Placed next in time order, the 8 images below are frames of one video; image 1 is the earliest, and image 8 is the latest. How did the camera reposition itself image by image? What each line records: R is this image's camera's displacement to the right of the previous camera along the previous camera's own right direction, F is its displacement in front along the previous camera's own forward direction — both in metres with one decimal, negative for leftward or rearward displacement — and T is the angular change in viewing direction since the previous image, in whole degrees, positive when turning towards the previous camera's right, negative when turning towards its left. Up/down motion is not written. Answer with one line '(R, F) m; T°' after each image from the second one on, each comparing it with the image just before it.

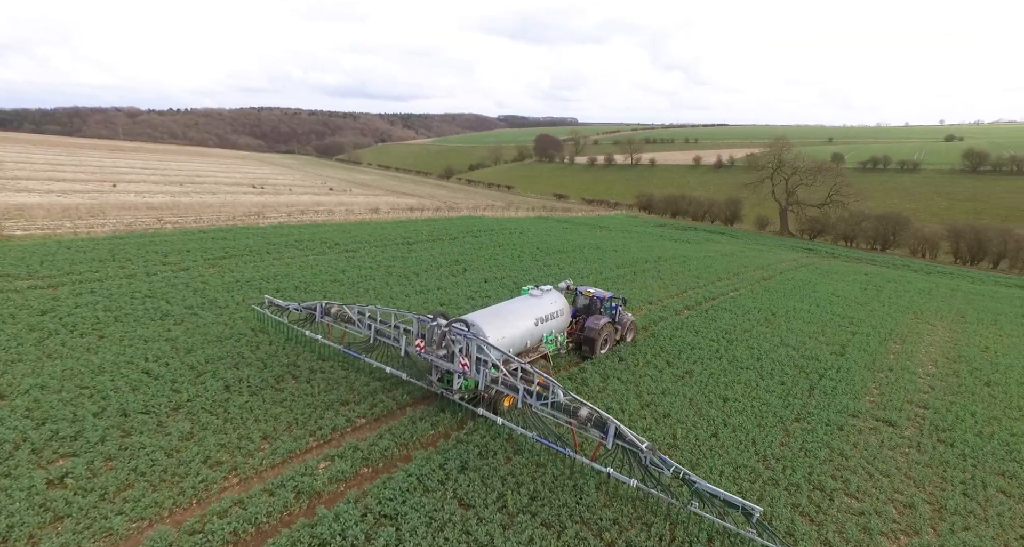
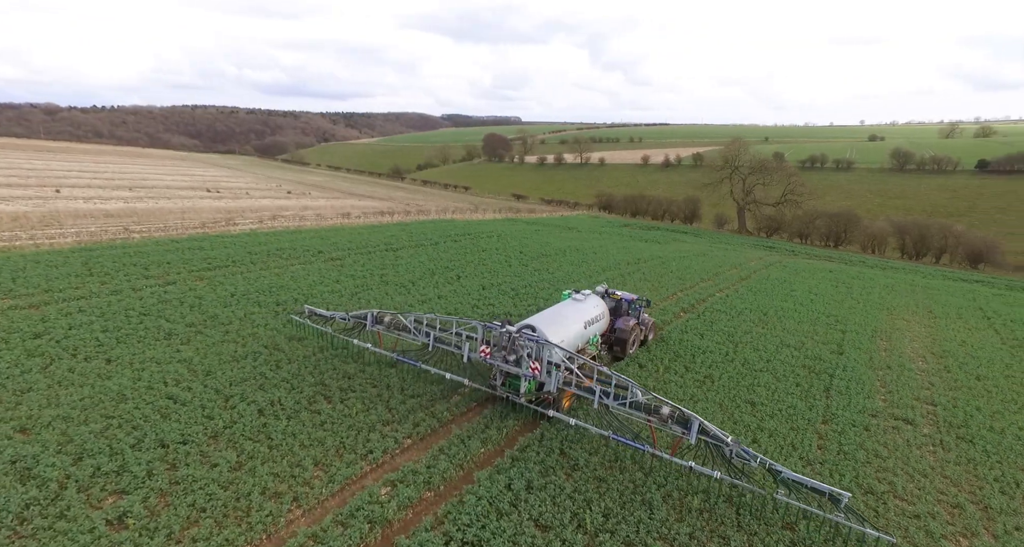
(-1.9, +0.2) m; +5°
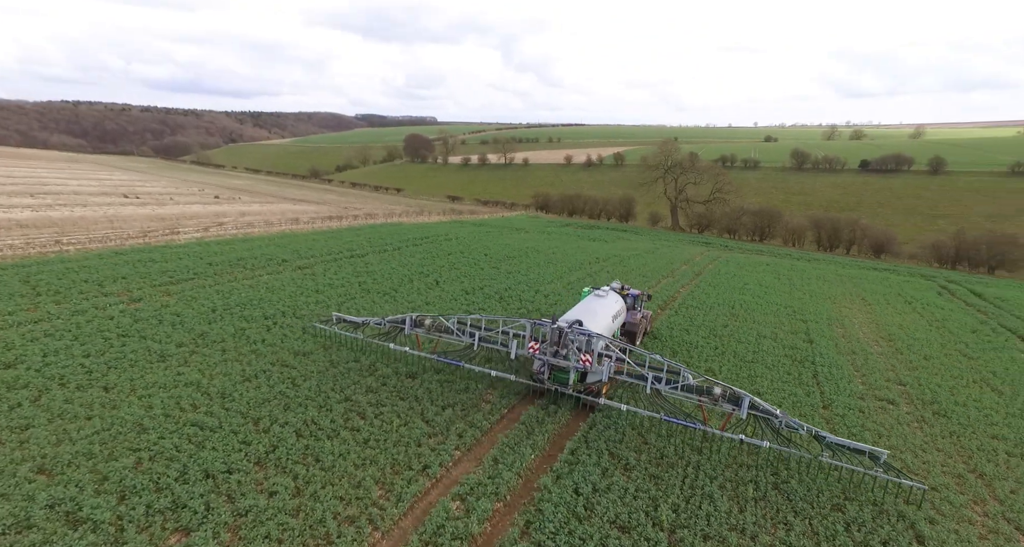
(-2.4, +0.1) m; +7°
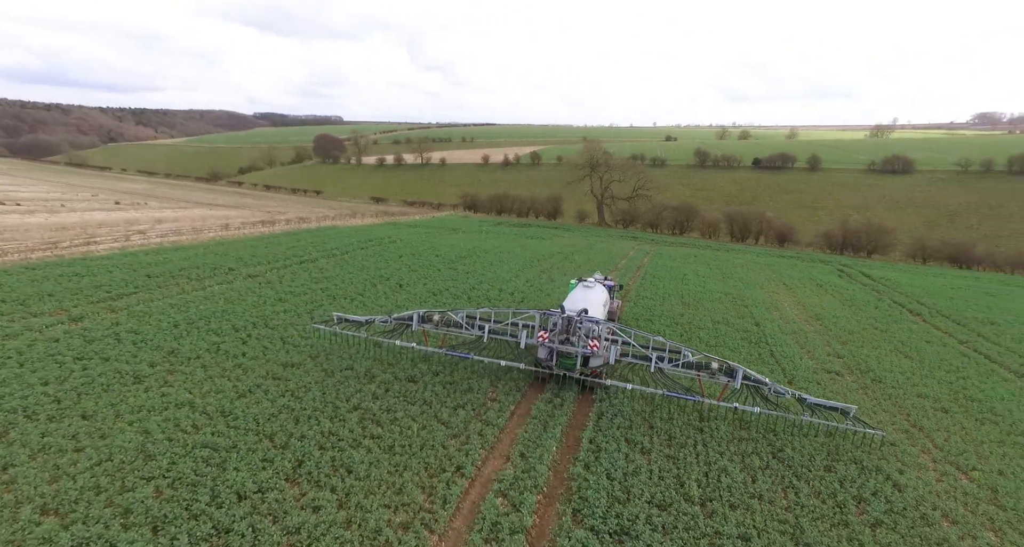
(-2.0, -0.1) m; +8°
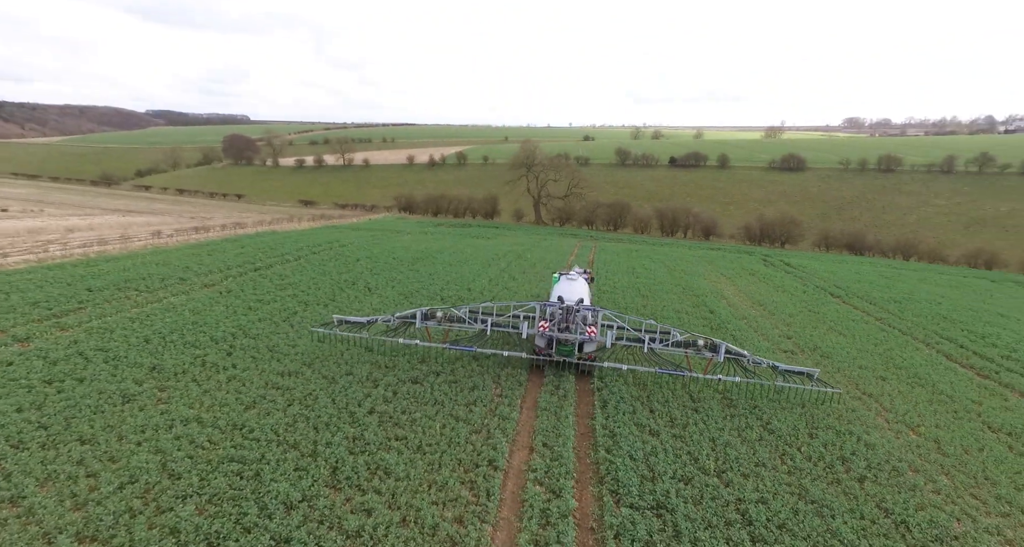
(-1.8, -0.3) m; +8°
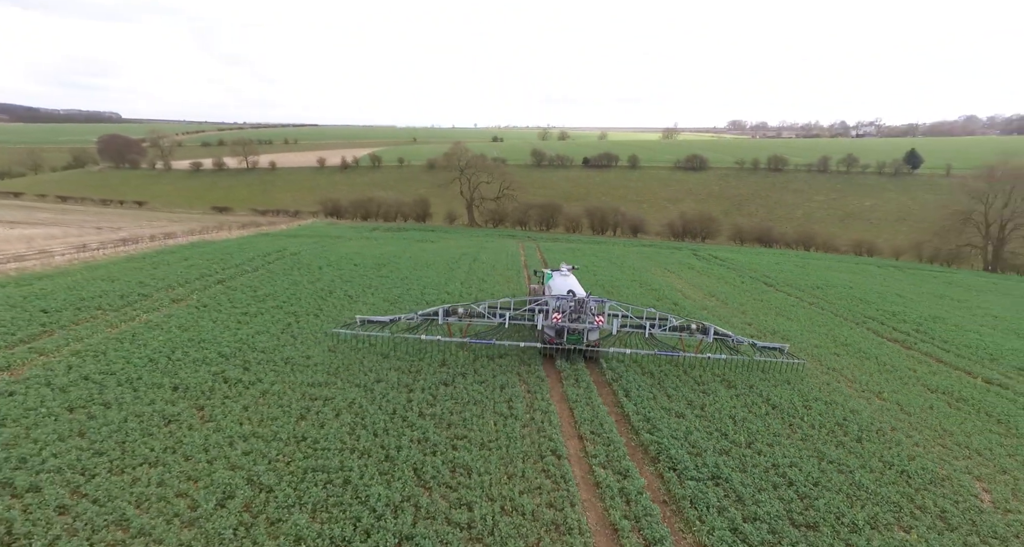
(-2.8, -0.5) m; +8°
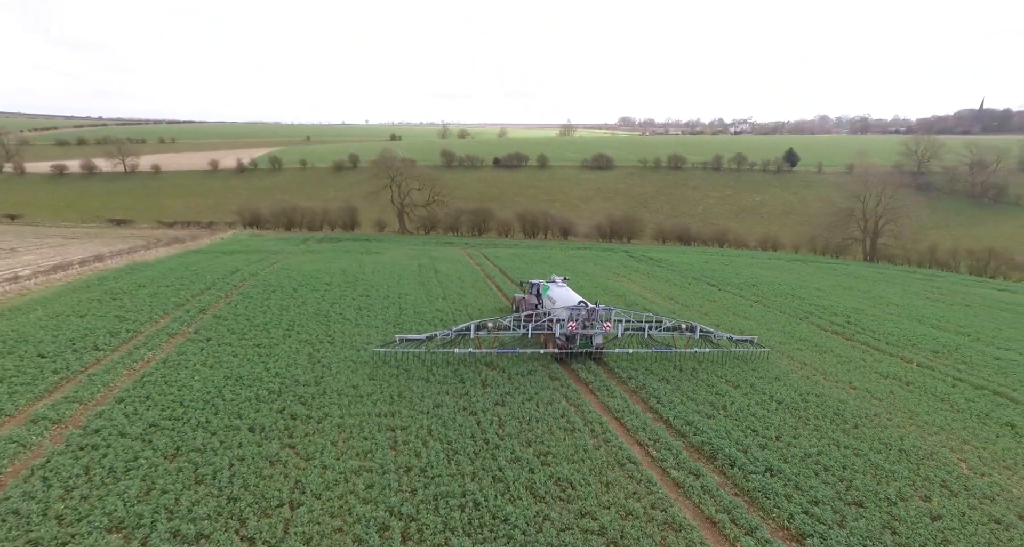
(-3.7, -0.9) m; +9°
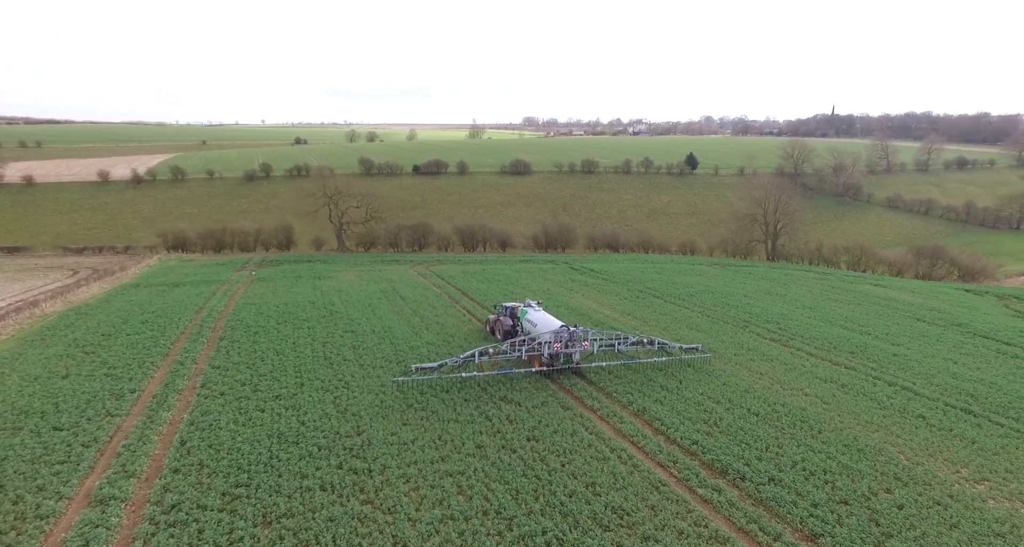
(-3.2, -1.5) m; +8°
